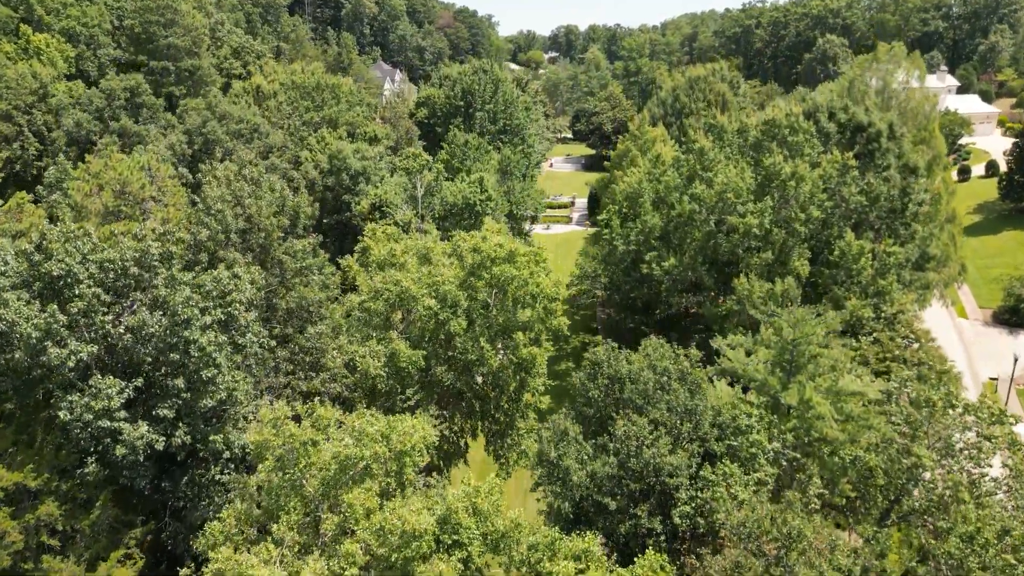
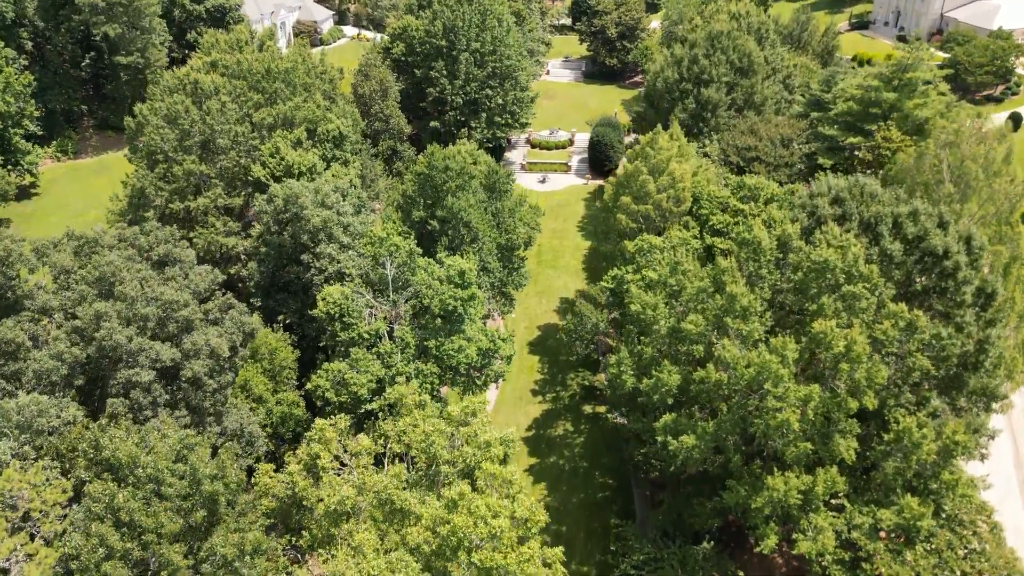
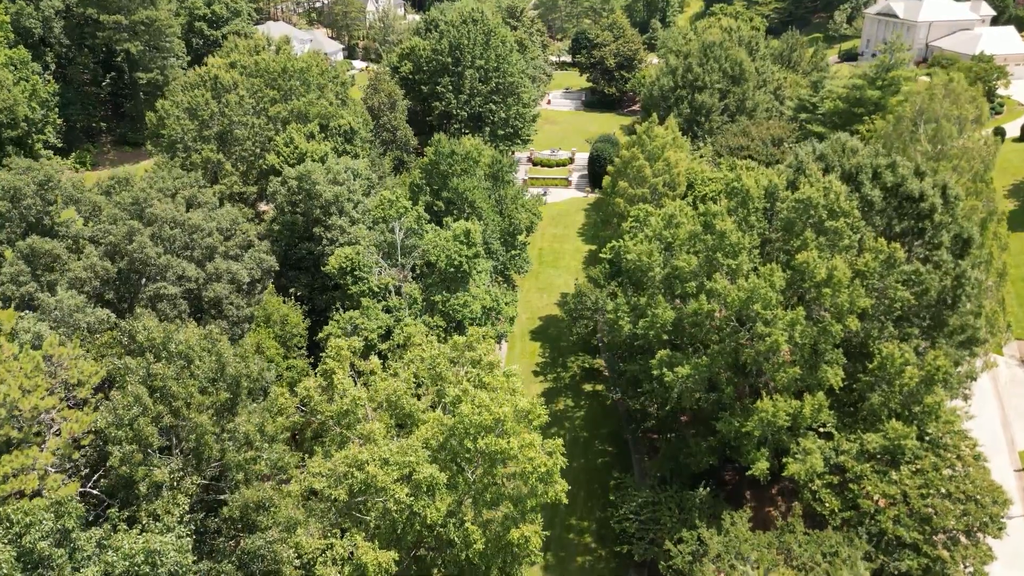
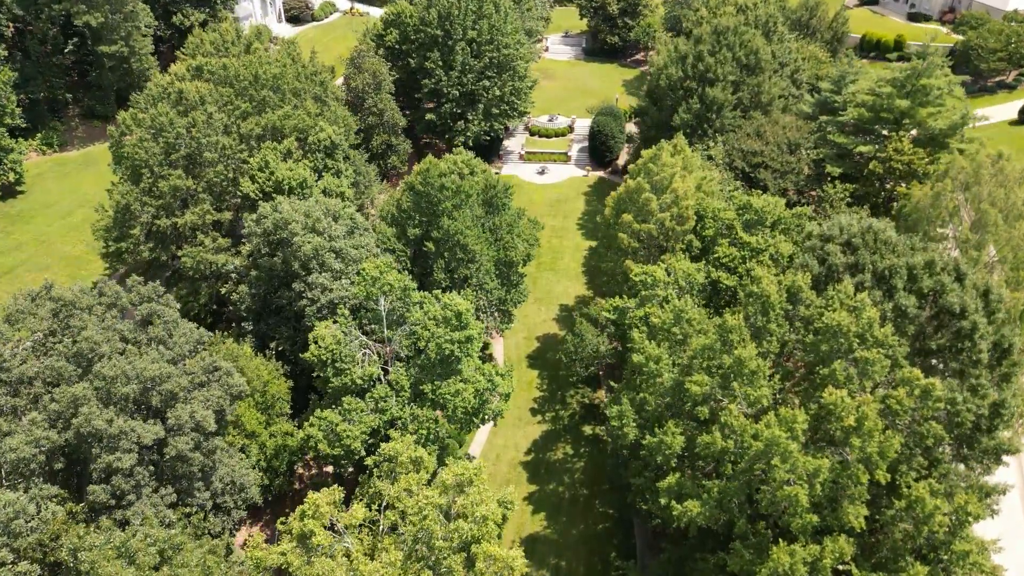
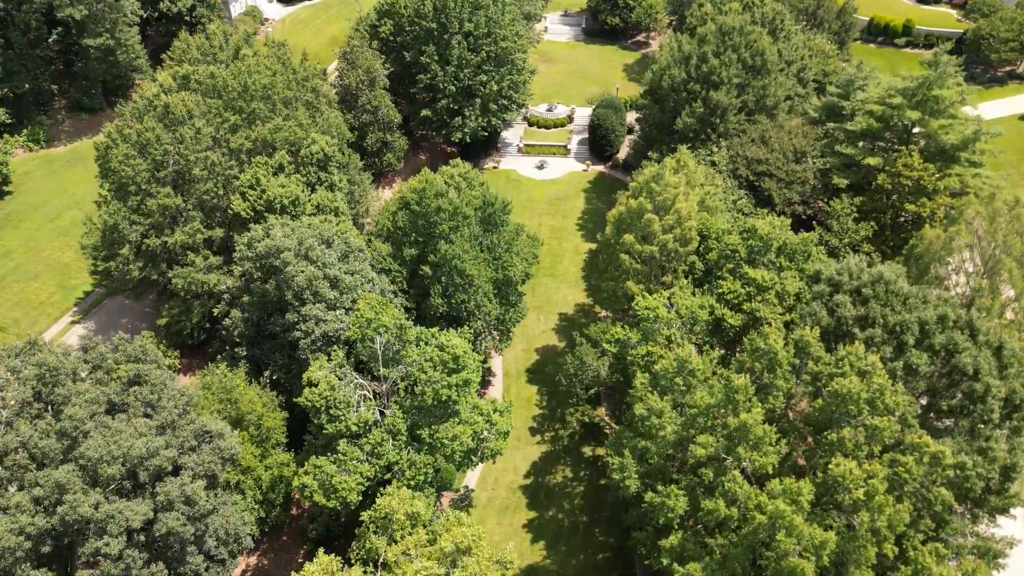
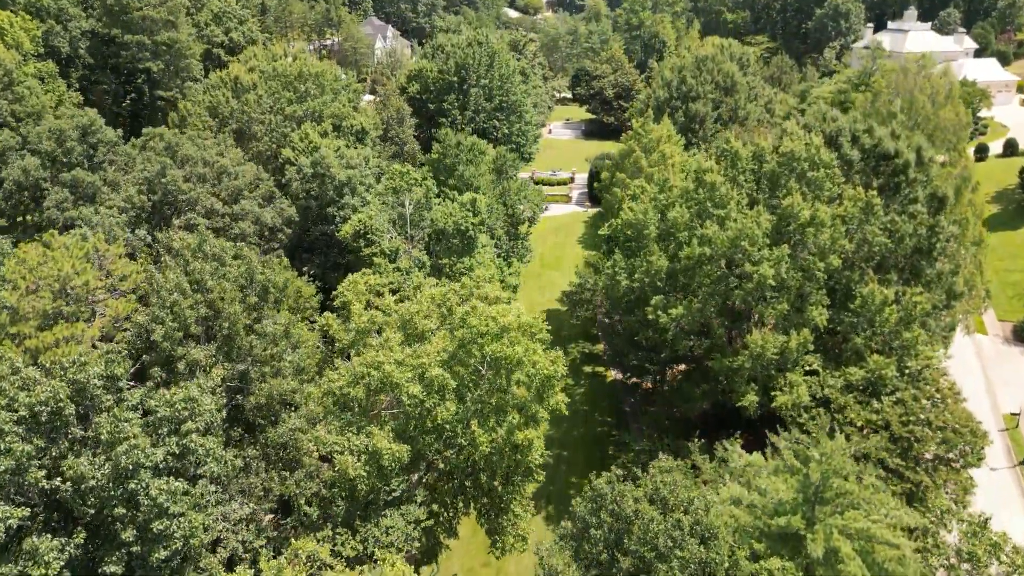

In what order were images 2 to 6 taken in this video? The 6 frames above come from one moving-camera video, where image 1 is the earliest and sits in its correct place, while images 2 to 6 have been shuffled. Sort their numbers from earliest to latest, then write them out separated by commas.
6, 3, 2, 4, 5
